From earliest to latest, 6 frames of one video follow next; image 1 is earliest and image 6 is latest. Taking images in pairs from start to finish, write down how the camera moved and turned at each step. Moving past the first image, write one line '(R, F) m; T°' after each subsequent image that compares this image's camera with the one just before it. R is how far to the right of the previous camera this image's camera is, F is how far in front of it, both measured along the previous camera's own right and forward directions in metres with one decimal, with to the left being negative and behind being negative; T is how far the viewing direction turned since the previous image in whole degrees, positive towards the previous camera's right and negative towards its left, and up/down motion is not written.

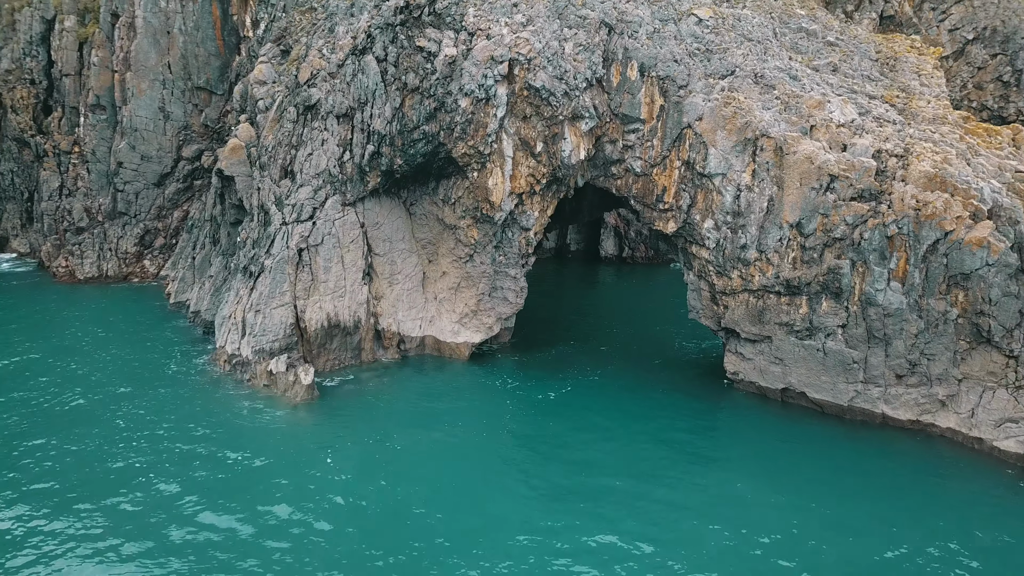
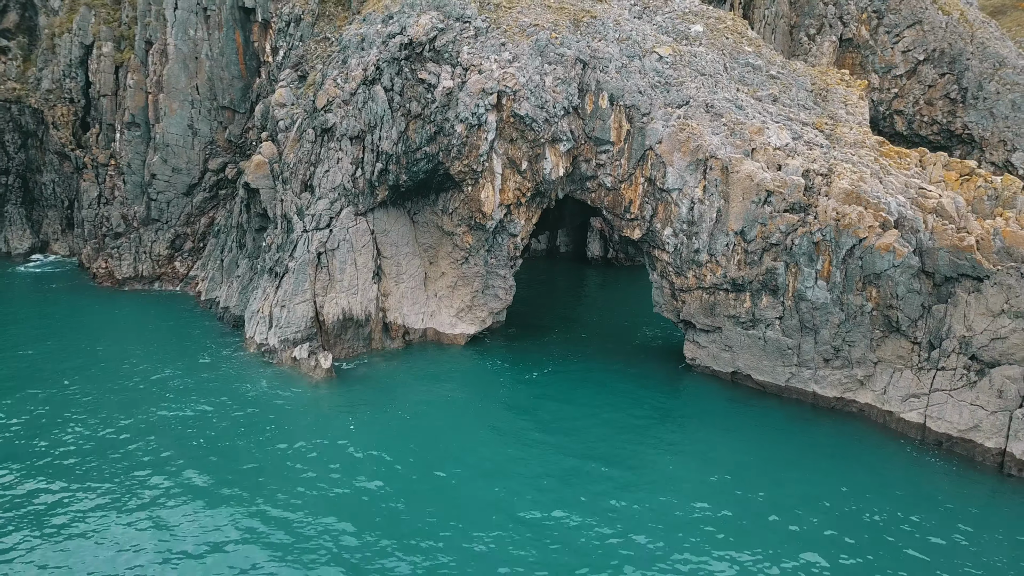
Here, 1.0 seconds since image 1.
(+0.5, -4.5) m; 0°
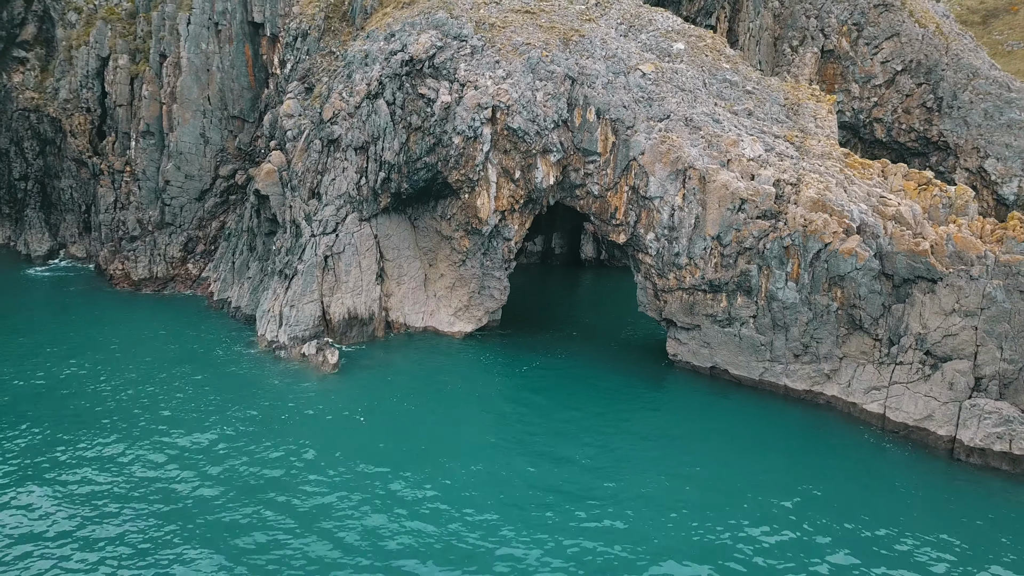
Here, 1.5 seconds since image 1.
(+0.3, -2.3) m; 0°
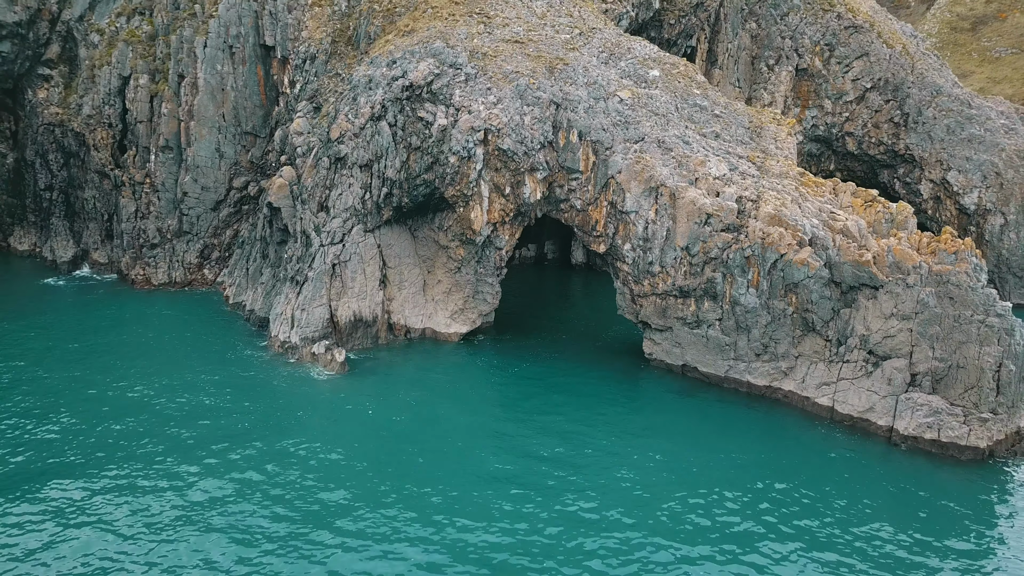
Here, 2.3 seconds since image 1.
(+0.5, -3.4) m; 0°
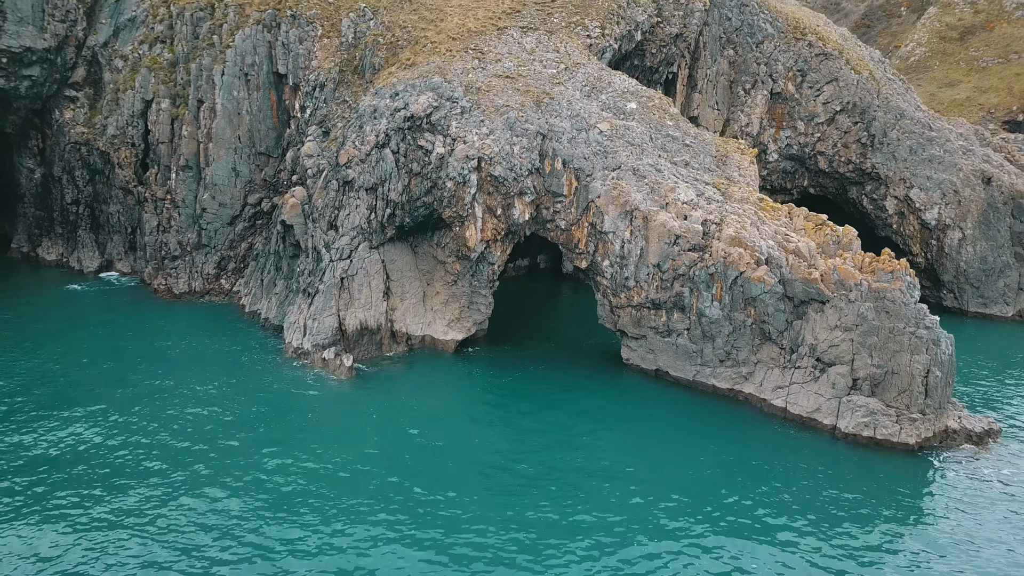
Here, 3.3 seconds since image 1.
(+0.6, -4.1) m; 0°
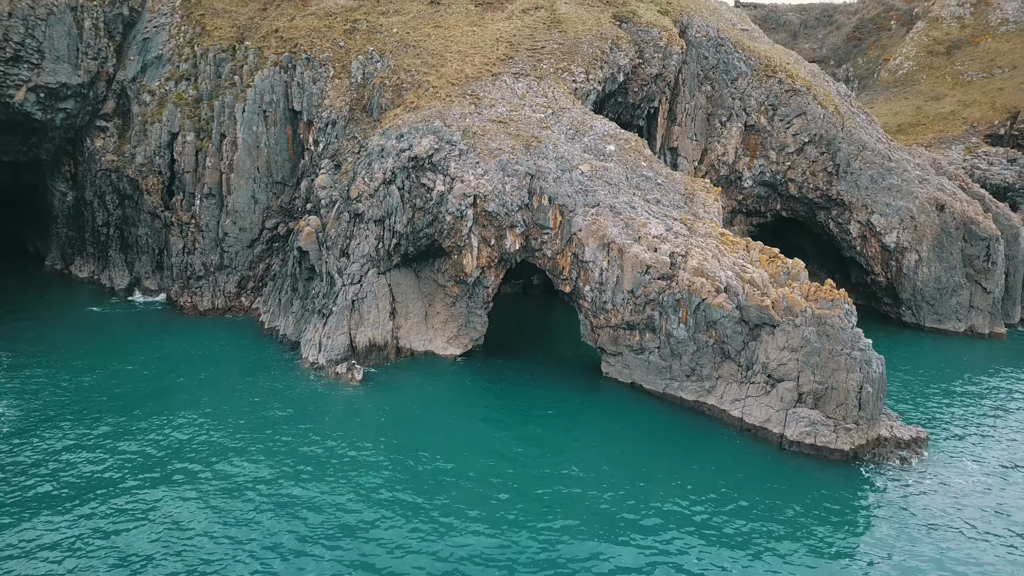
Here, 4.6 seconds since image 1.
(+0.6, -5.2) m; 0°
